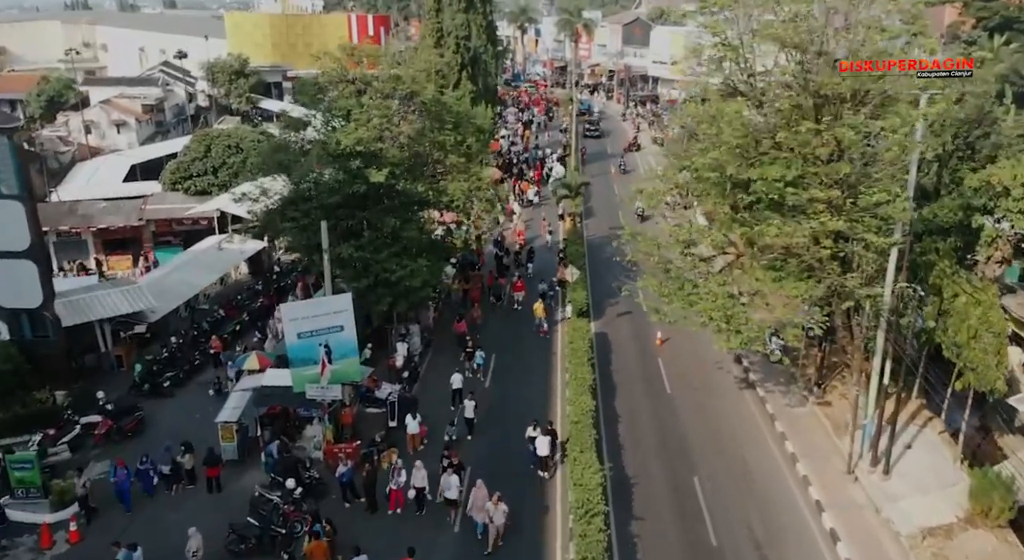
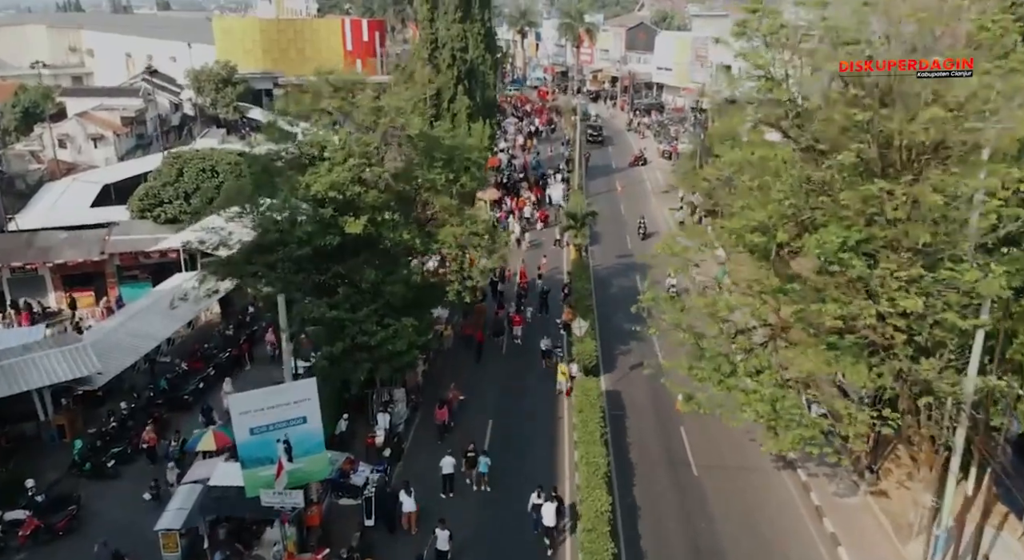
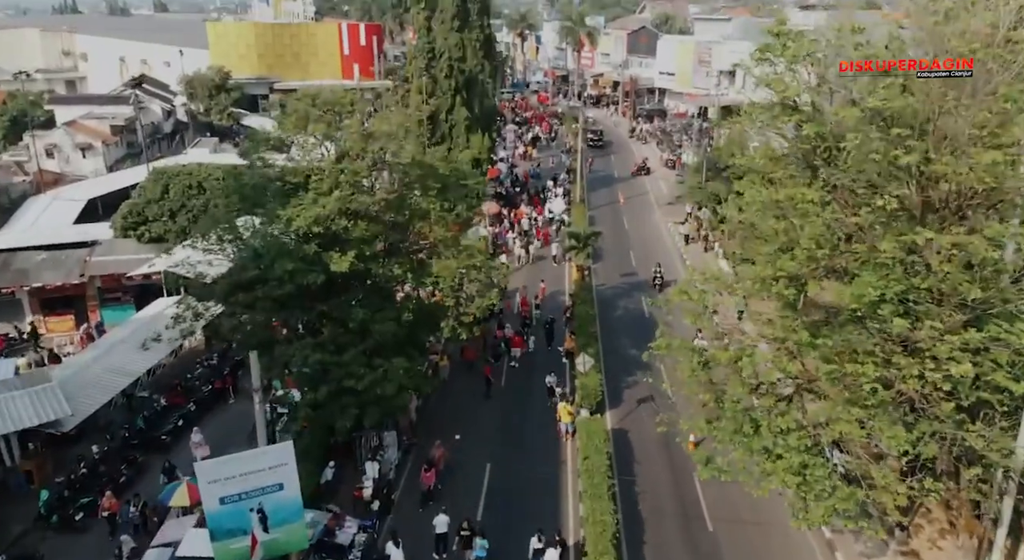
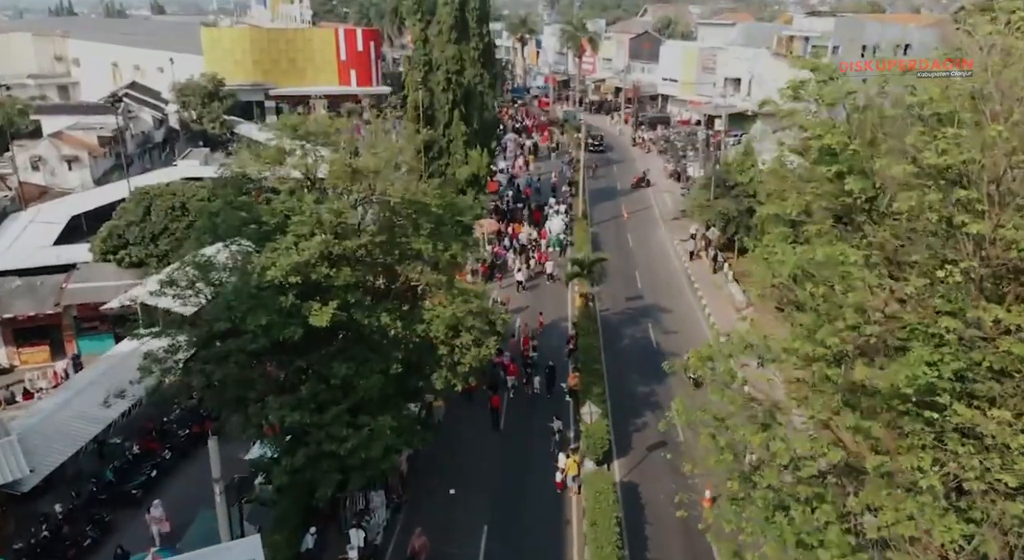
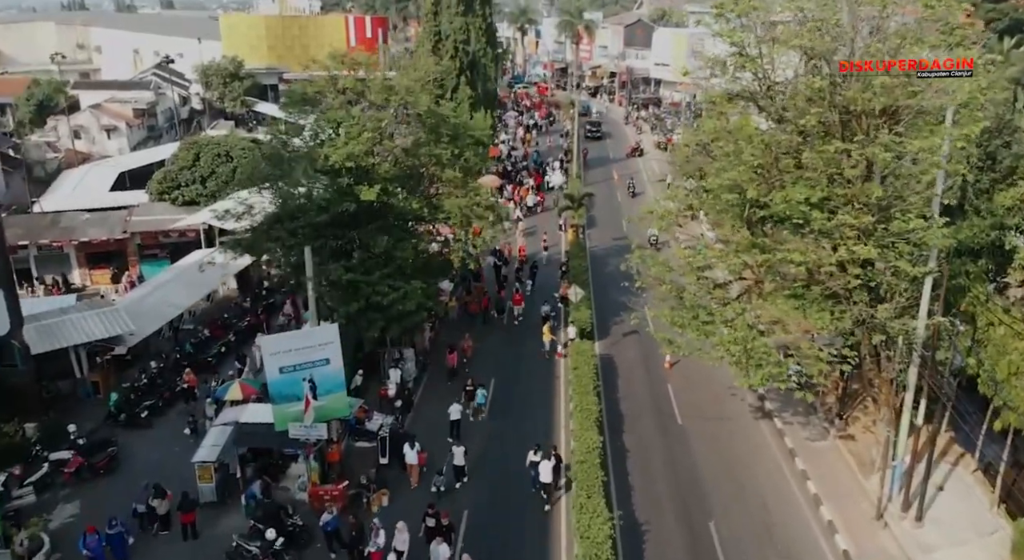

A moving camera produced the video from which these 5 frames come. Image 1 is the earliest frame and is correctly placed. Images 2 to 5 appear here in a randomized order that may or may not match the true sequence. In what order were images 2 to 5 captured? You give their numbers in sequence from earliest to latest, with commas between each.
5, 2, 3, 4
